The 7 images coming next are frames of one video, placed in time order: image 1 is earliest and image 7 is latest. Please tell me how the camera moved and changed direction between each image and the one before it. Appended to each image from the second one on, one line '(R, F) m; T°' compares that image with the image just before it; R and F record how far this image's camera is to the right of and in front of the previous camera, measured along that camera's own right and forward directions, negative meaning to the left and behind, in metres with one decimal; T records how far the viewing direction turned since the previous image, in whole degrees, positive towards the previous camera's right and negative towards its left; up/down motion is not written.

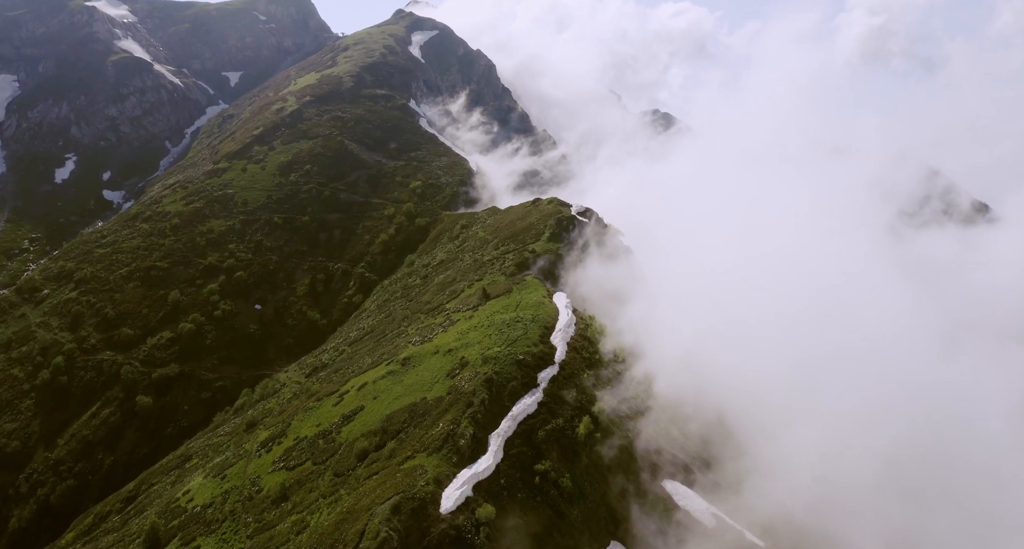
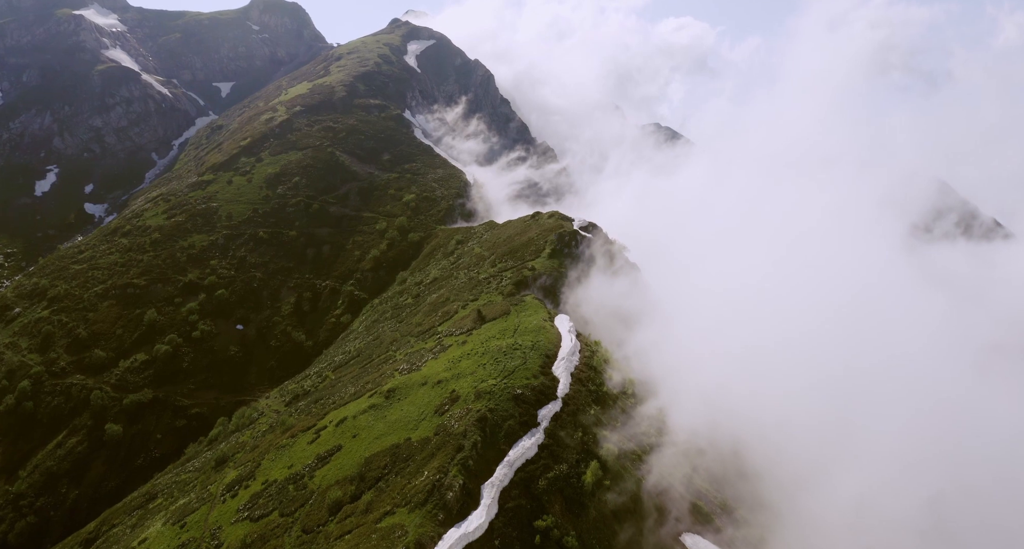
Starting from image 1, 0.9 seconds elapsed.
(+0.3, +9.6) m; 0°
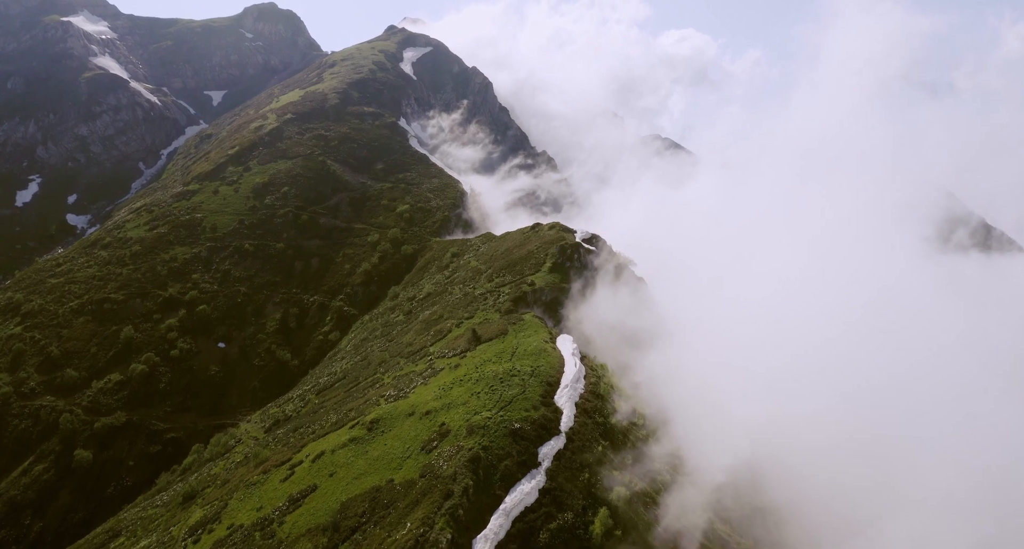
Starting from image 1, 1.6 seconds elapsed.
(+0.2, +8.4) m; 0°
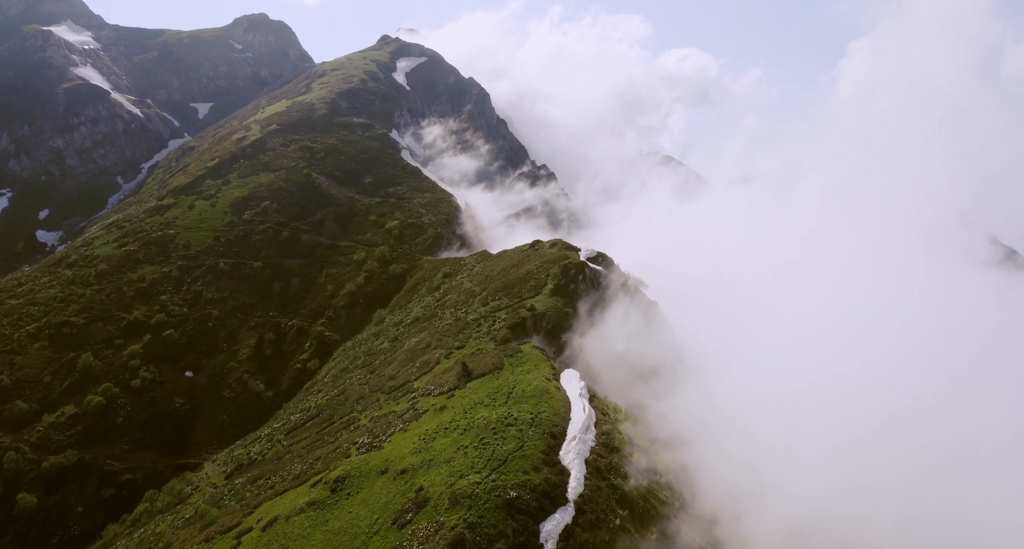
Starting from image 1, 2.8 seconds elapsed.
(+0.3, +12.8) m; 0°
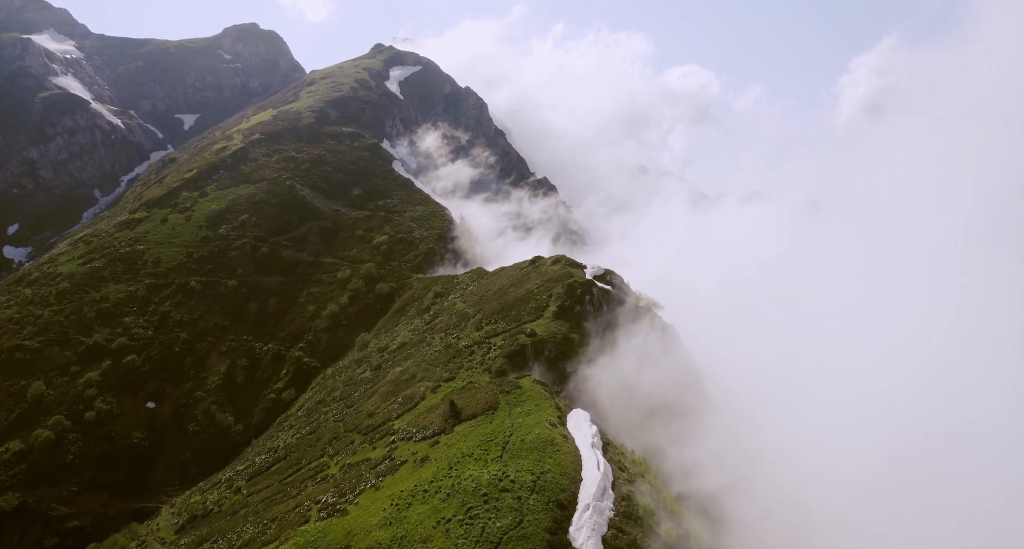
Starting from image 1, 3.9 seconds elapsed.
(+0.2, +12.4) m; 0°
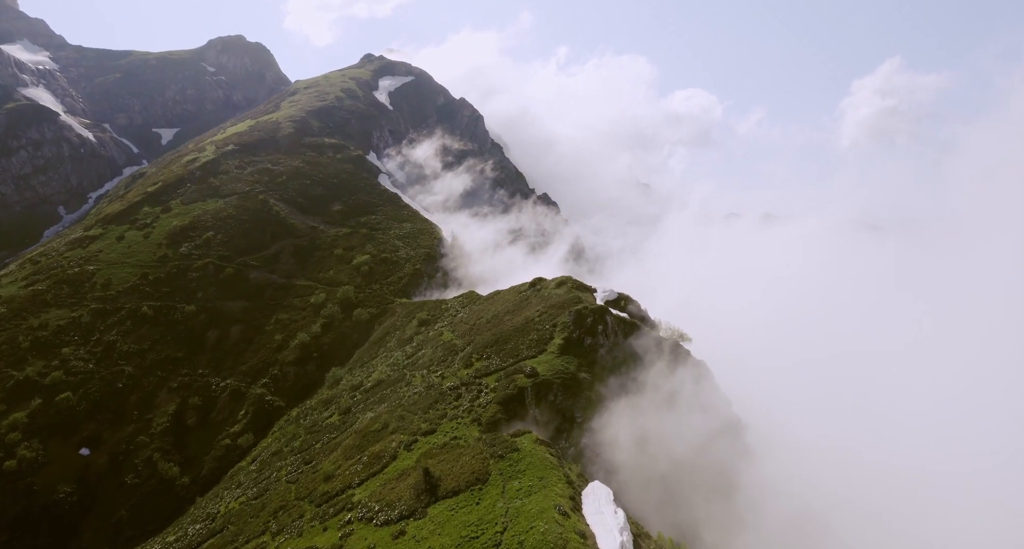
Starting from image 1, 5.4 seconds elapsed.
(+0.2, +16.4) m; 0°
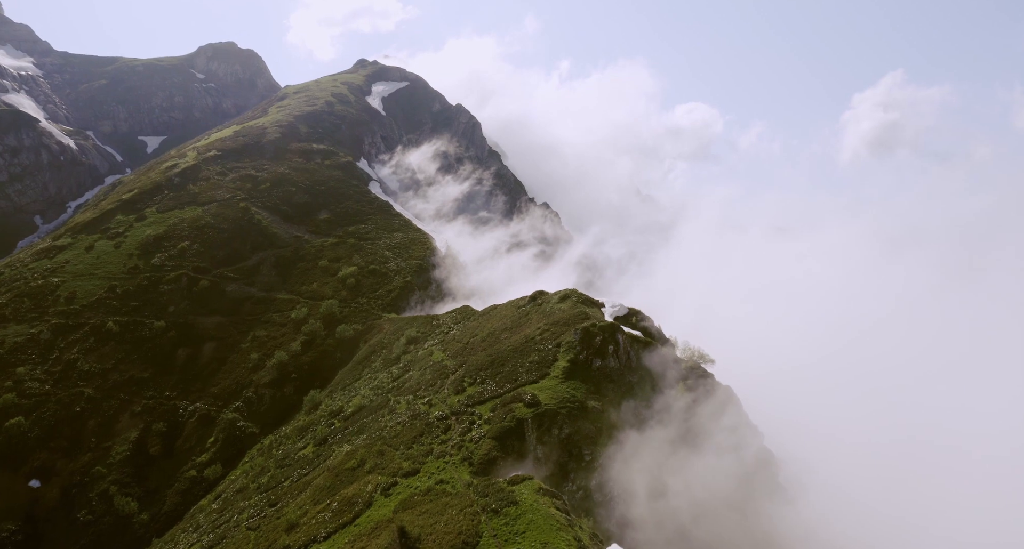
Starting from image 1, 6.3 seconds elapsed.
(+0.1, +9.4) m; 0°
